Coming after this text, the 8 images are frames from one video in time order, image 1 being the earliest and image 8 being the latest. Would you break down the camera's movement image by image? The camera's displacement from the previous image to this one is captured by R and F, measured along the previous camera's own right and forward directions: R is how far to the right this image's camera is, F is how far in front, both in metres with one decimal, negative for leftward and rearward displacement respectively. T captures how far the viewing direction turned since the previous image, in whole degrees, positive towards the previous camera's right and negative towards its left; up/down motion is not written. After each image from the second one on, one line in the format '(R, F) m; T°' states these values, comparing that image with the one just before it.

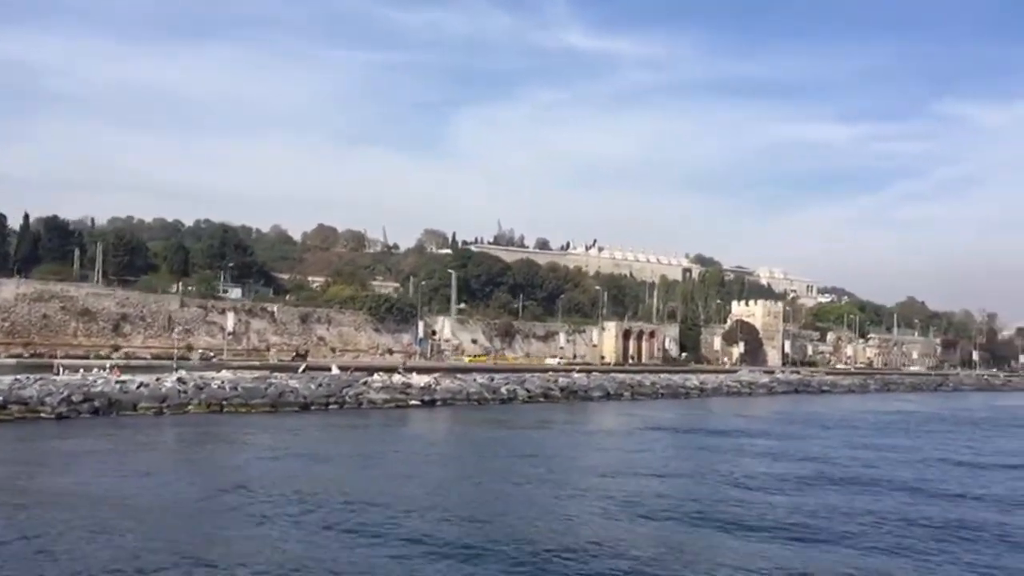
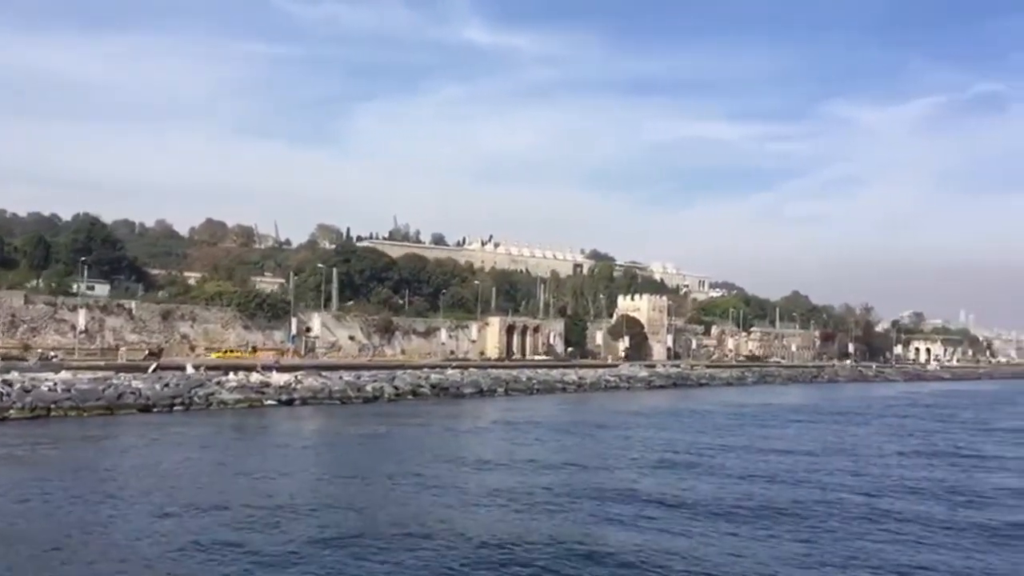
(+1.2, +0.7) m; +6°
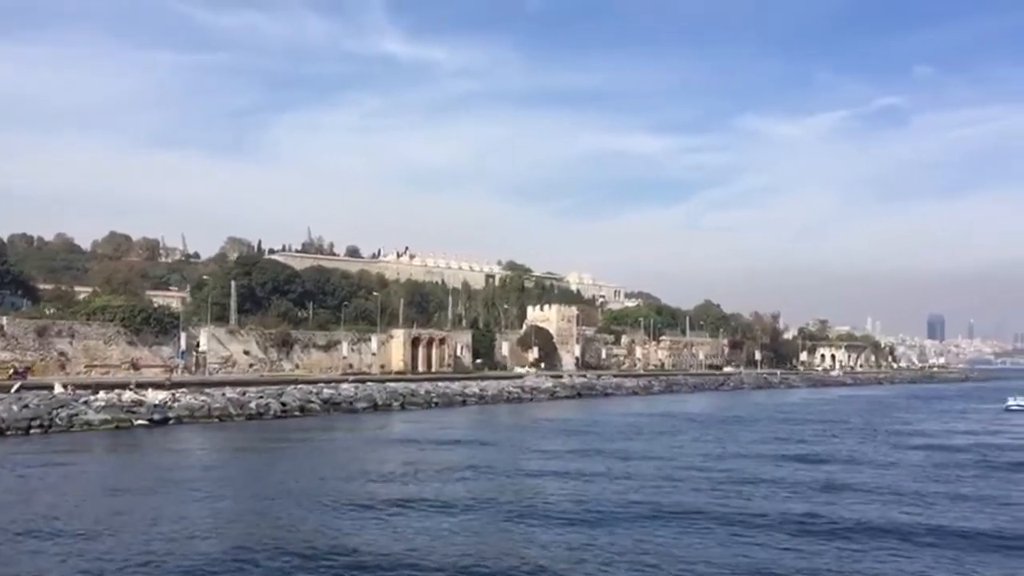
(+1.0, +0.7) m; +5°
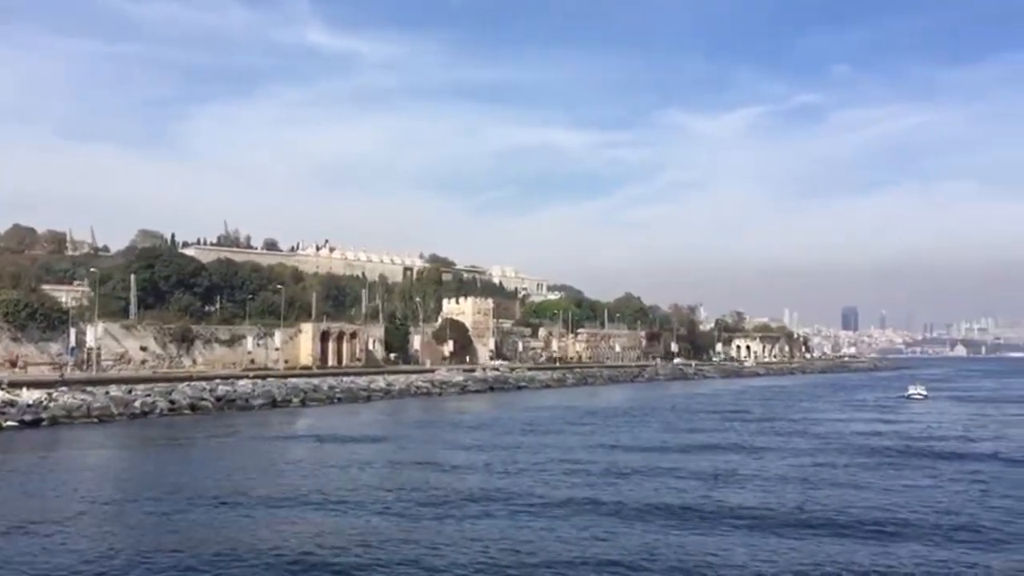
(+0.8, +0.7) m; +4°
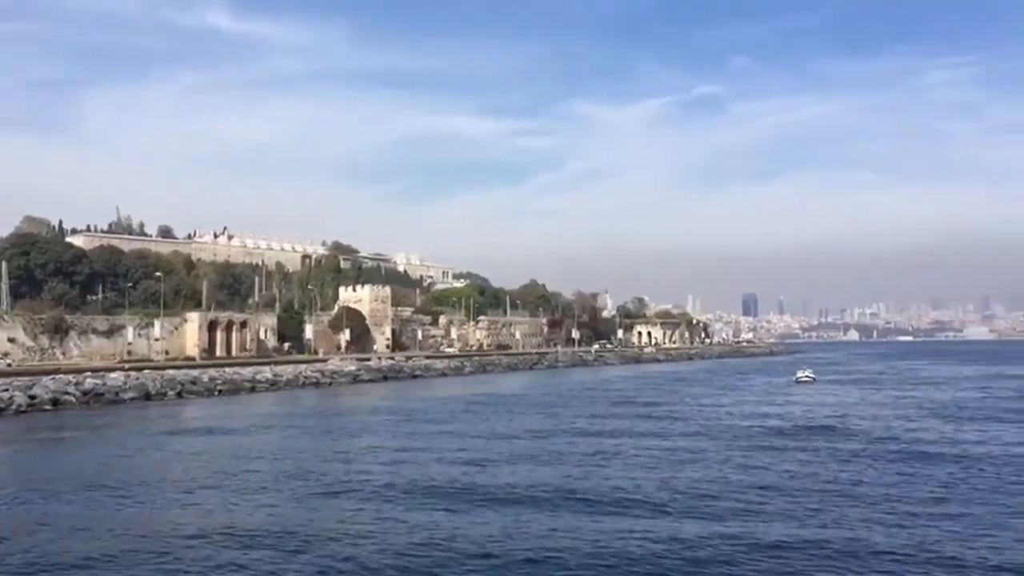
(+0.8, +0.7) m; +5°
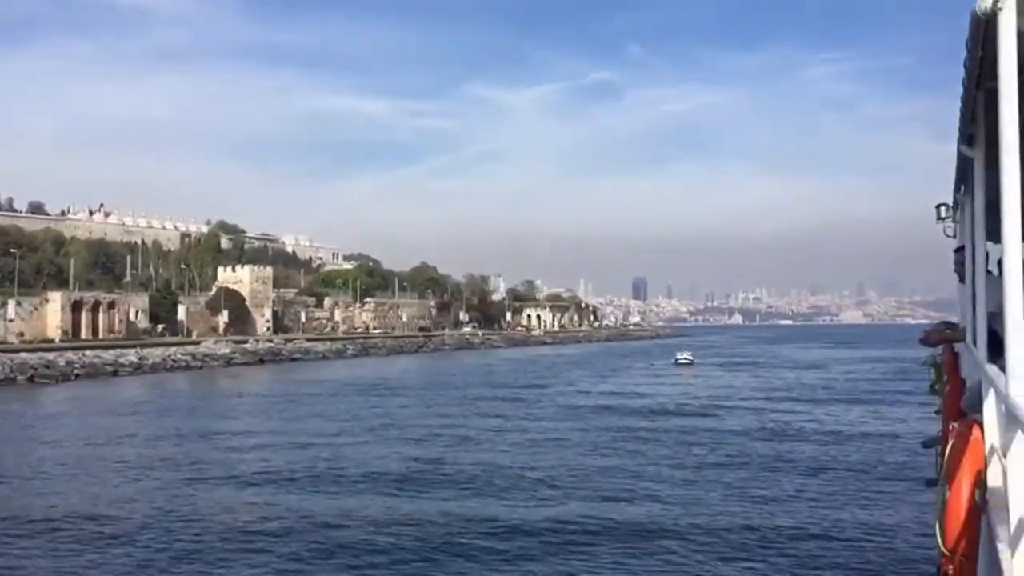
(+0.6, +0.7) m; +6°
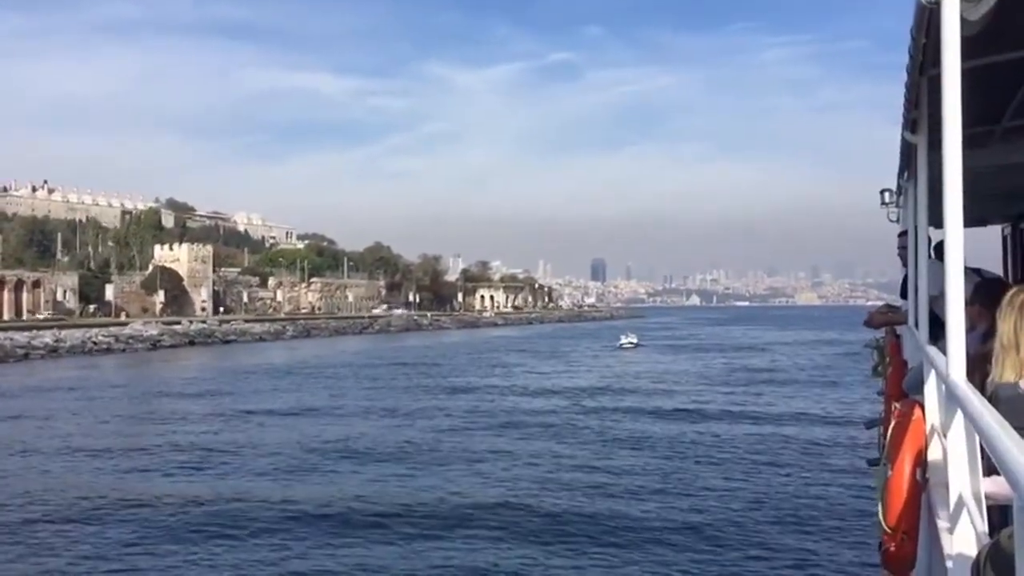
(+1.0, +1.3) m; +2°
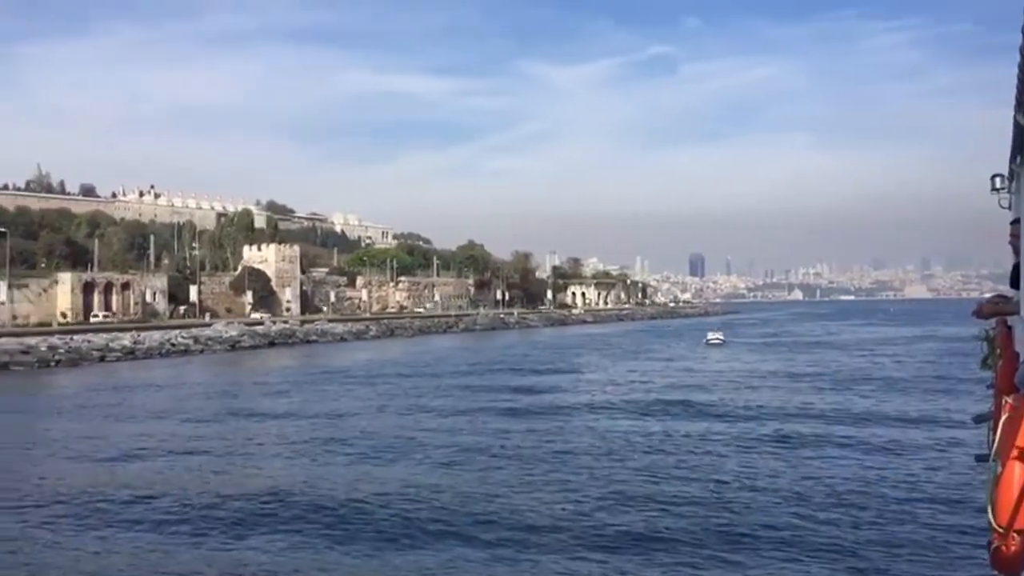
(+0.8, +1.5) m; -6°
